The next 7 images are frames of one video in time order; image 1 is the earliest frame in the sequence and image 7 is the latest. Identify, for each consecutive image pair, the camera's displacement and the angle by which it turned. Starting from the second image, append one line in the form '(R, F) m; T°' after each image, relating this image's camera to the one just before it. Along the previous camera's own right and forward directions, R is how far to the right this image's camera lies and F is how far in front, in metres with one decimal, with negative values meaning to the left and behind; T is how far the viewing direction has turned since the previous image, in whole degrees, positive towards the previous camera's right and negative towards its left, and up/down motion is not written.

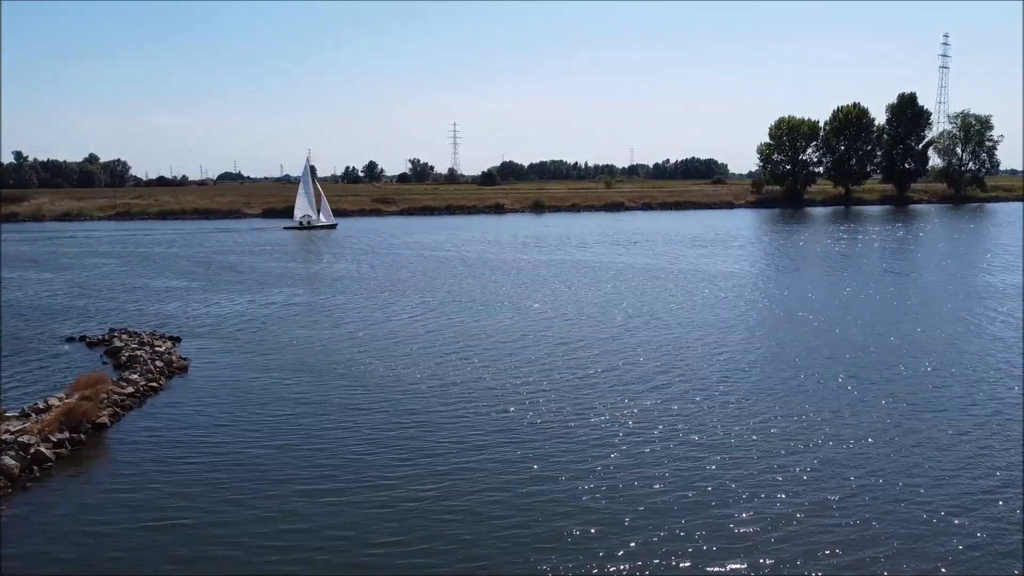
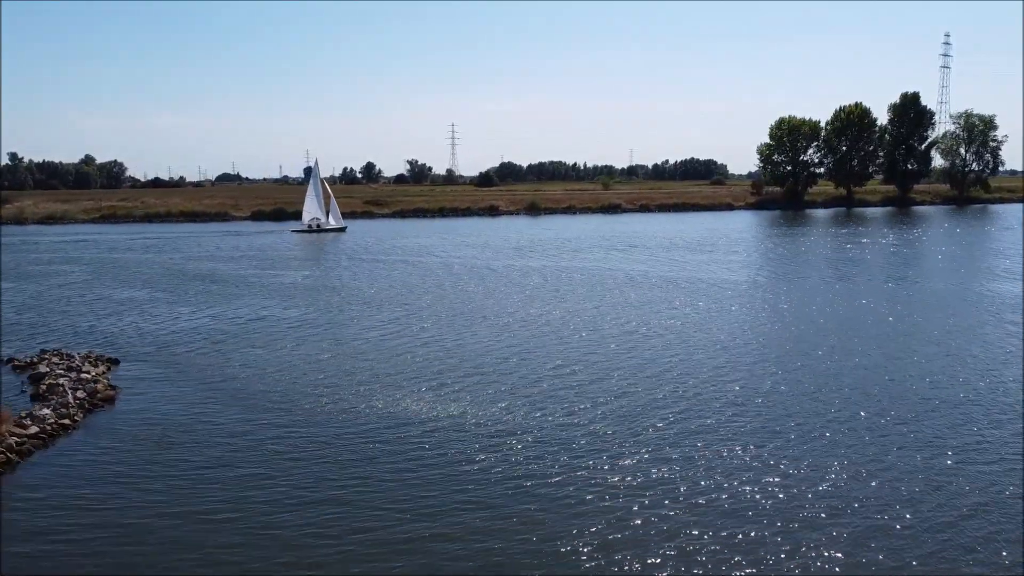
(+0.4, +1.4) m; 0°
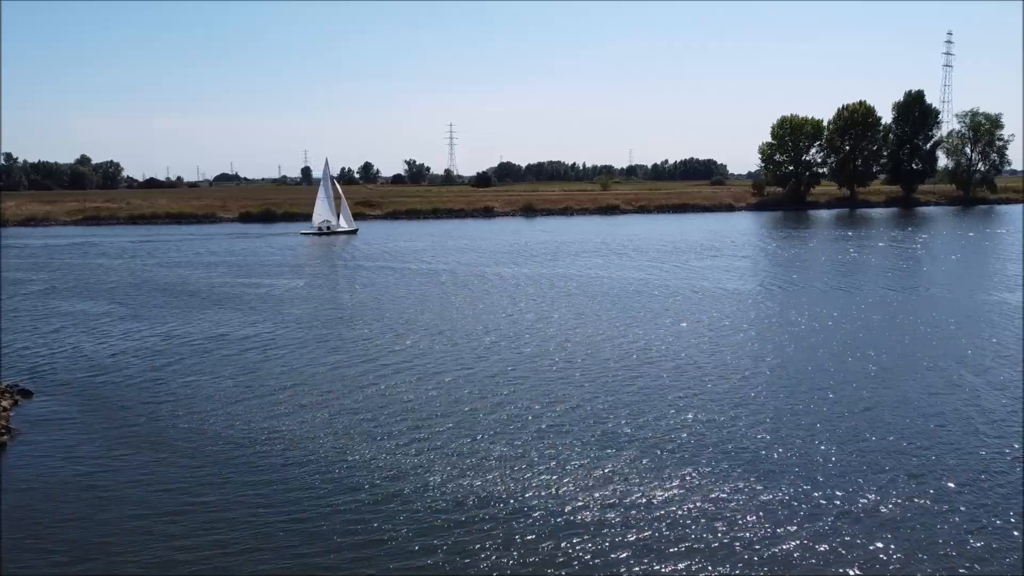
(+0.4, +1.7) m; 0°
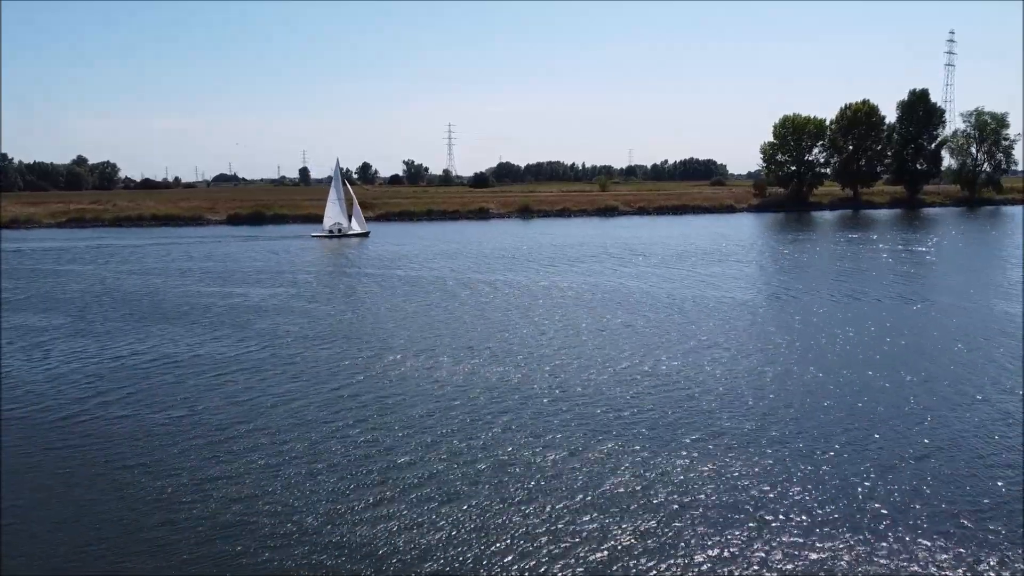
(+0.4, +1.6) m; 0°
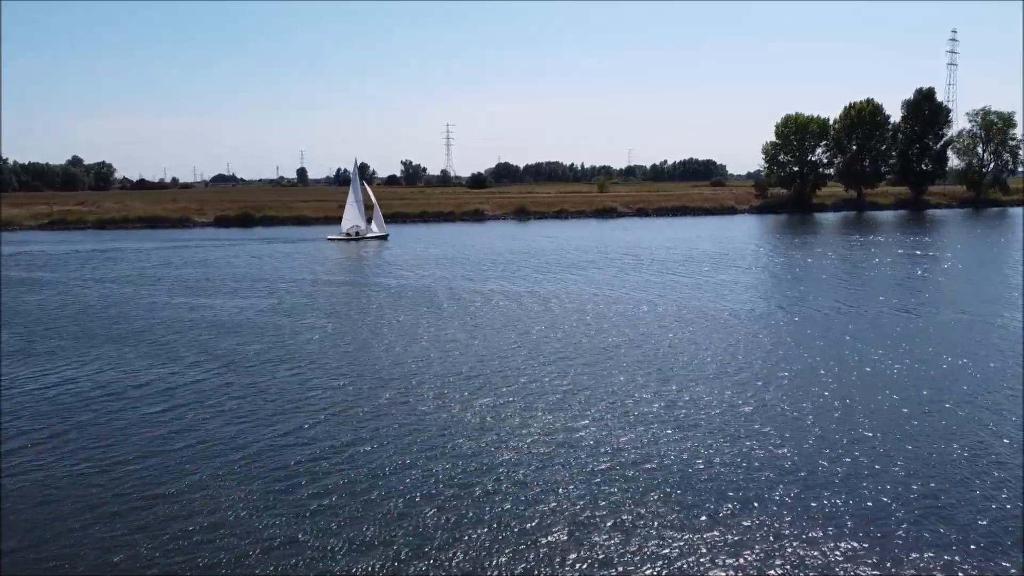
(+0.3, +1.6) m; 0°
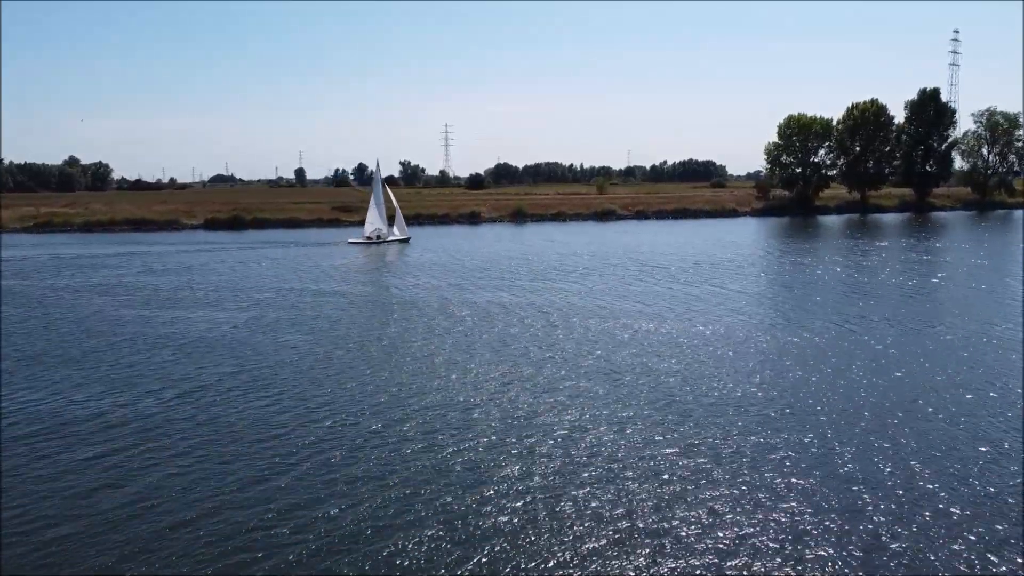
(+0.2, +1.3) m; 0°
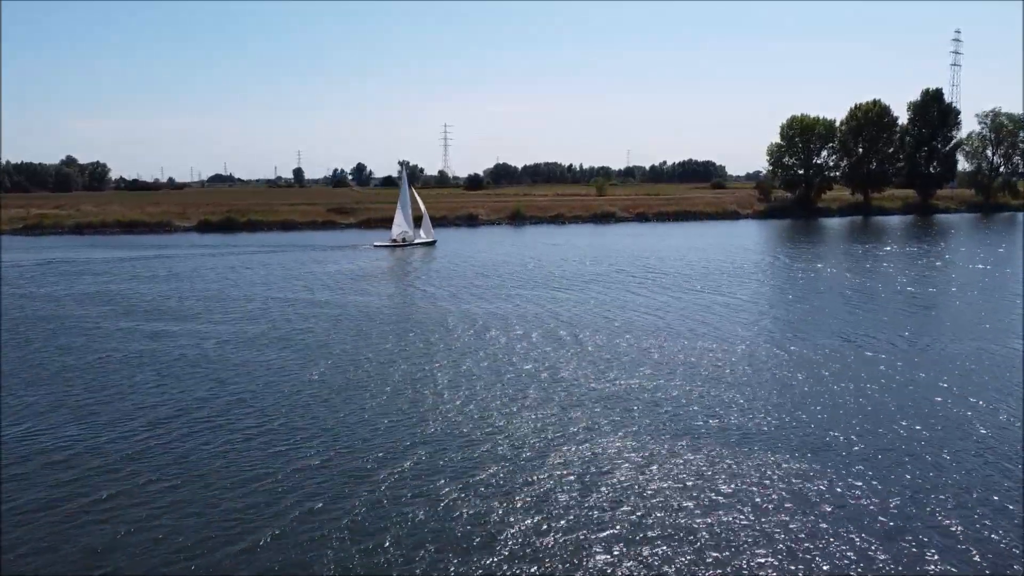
(+0.1, +1.0) m; 0°
